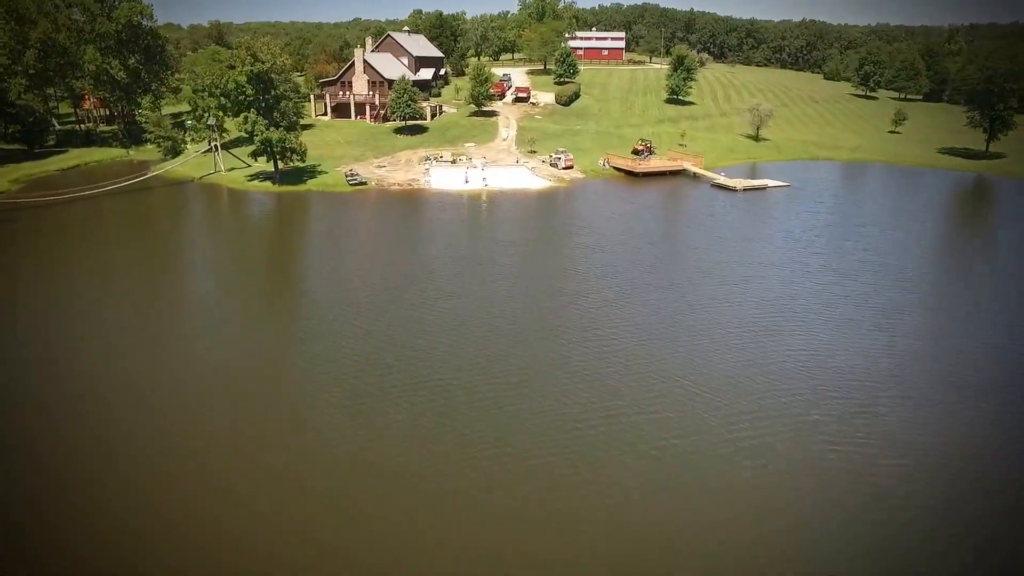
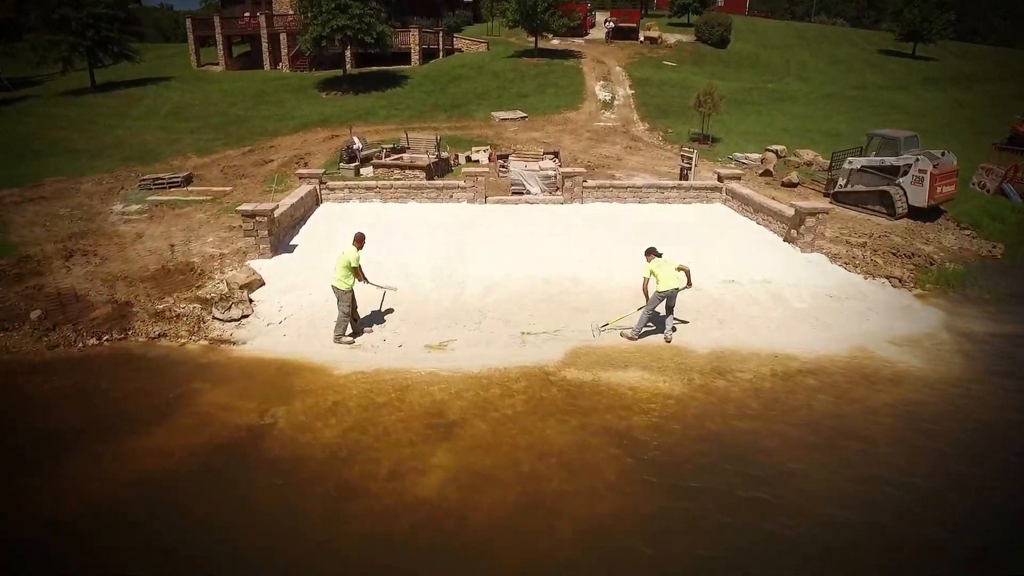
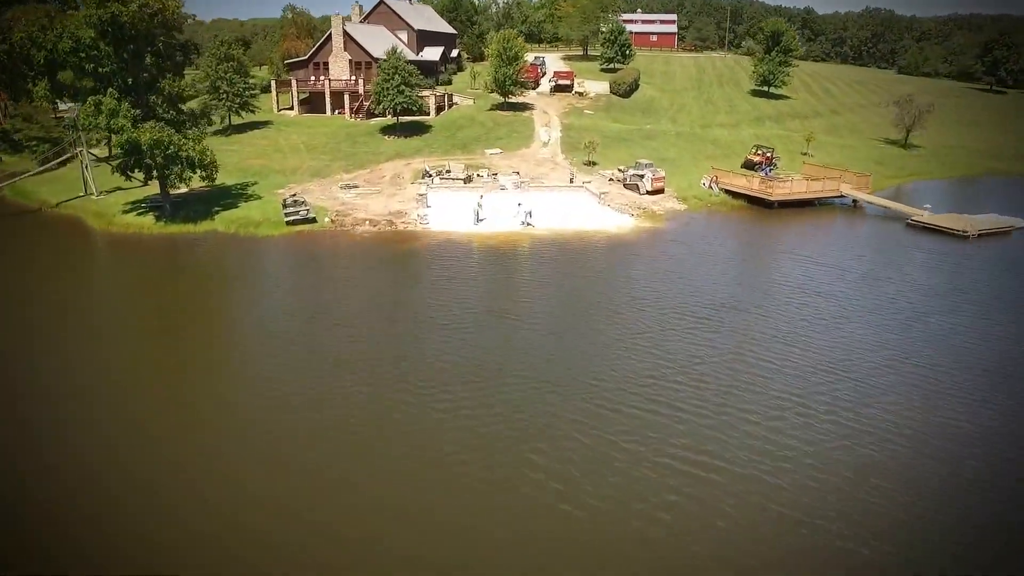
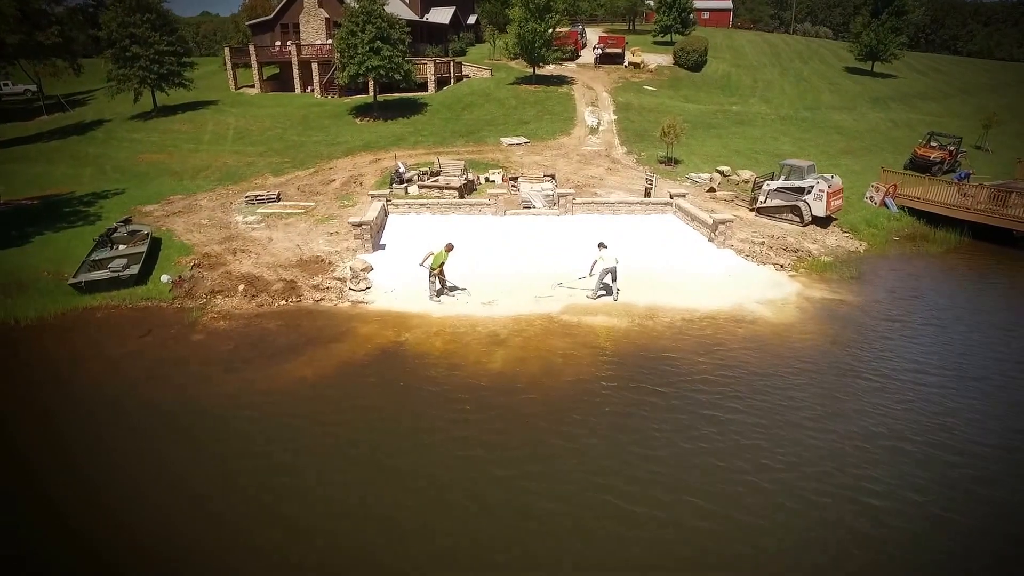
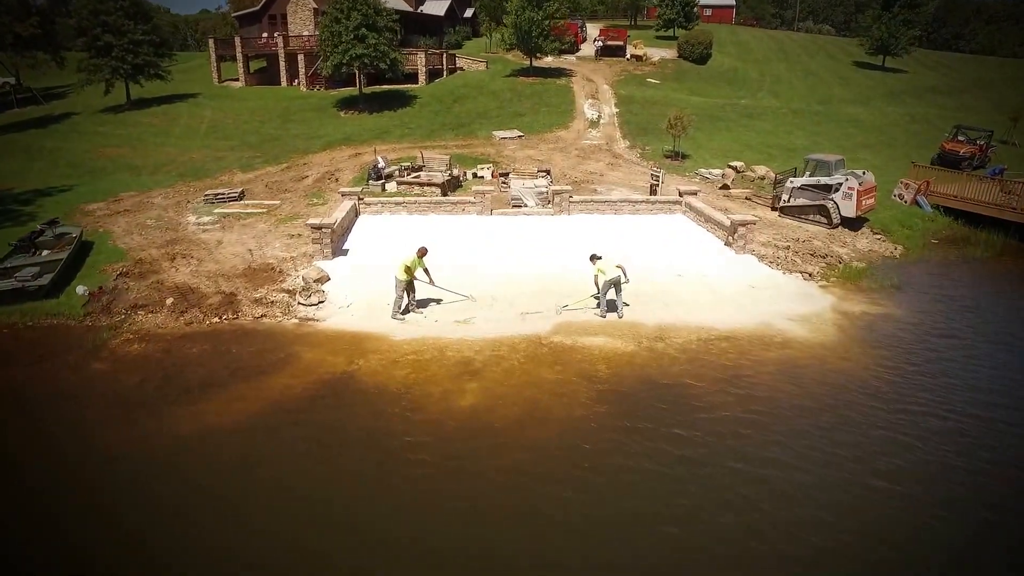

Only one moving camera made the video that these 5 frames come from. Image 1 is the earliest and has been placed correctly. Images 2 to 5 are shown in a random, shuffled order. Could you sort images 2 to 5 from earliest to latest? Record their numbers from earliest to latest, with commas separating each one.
3, 4, 5, 2
